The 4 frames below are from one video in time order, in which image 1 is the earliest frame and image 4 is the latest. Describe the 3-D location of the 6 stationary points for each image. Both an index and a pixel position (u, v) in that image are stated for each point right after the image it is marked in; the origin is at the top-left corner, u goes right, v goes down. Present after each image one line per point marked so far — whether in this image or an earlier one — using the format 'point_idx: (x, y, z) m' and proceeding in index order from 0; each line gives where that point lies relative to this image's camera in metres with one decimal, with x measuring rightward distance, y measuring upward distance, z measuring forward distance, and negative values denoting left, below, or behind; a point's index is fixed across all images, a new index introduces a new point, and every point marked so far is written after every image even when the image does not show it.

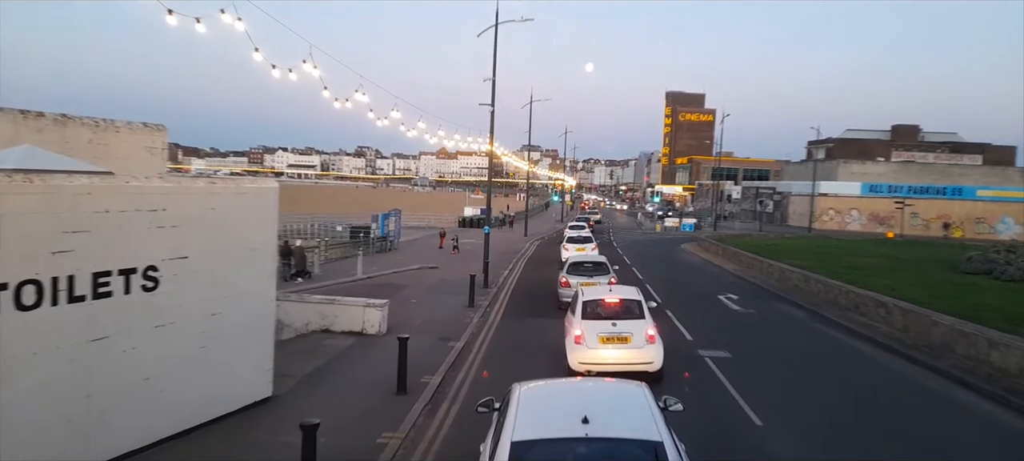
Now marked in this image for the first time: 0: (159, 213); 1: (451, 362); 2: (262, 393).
0: (-3.8, +0.2, +7.6) m
1: (-1.0, -2.3, +12.2) m
2: (-3.3, -2.1, +9.3) m
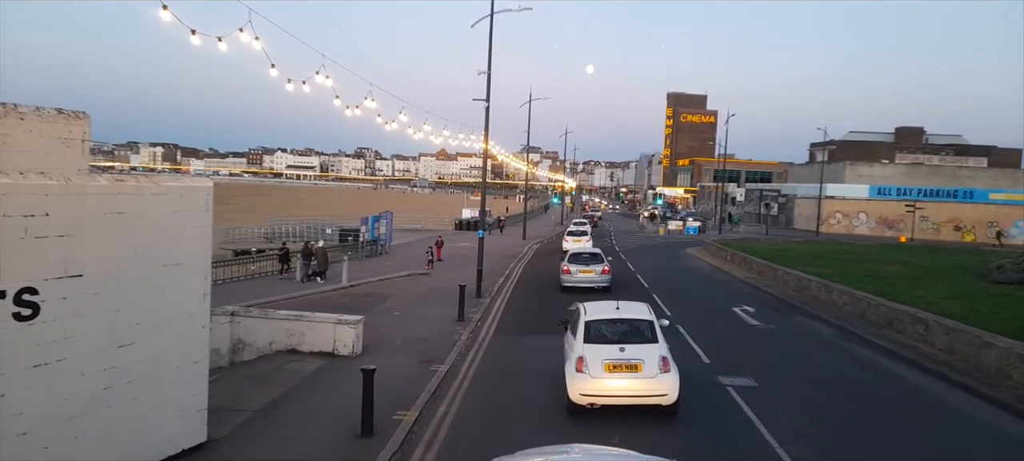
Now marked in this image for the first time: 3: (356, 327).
0: (-3.9, +0.1, +5.9) m
1: (-1.2, -2.4, +10.5) m
2: (-3.4, -2.2, +7.6) m
3: (-2.7, -1.6, +12.3) m
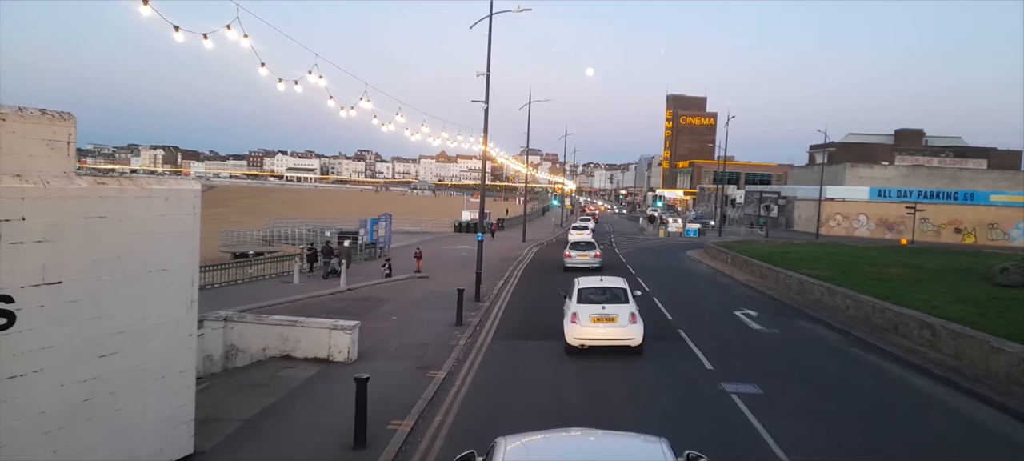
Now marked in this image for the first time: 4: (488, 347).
0: (-3.9, +0.1, +5.6) m
1: (-1.2, -2.4, +10.2) m
2: (-3.4, -2.3, +7.3) m
3: (-2.7, -1.7, +12.0) m
4: (-0.5, -2.3, +14.3) m
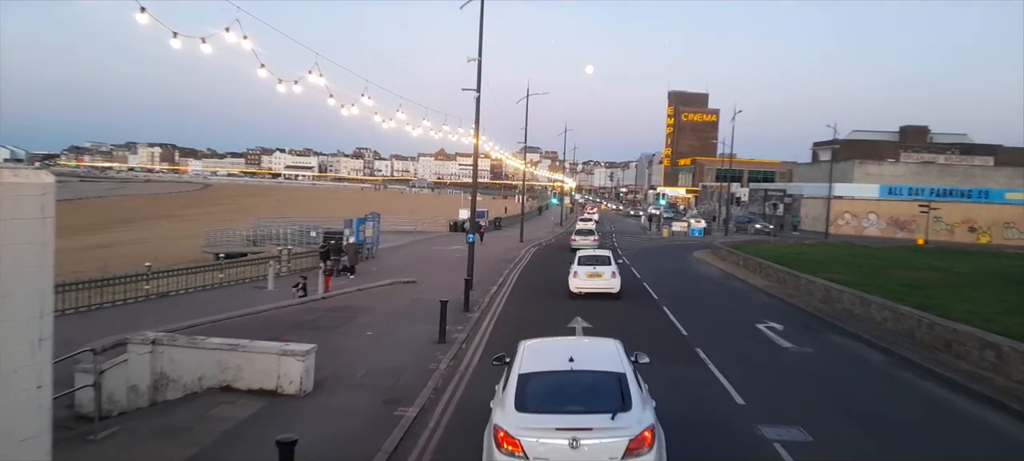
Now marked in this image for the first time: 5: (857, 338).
0: (-4.1, 0.0, +3.5) m
1: (-1.4, -2.5, +8.2) m
2: (-3.6, -2.3, +5.2) m
3: (-2.9, -1.8, +9.9) m
4: (-0.6, -2.4, +12.2) m
5: (+7.5, -2.3, +15.5) m
